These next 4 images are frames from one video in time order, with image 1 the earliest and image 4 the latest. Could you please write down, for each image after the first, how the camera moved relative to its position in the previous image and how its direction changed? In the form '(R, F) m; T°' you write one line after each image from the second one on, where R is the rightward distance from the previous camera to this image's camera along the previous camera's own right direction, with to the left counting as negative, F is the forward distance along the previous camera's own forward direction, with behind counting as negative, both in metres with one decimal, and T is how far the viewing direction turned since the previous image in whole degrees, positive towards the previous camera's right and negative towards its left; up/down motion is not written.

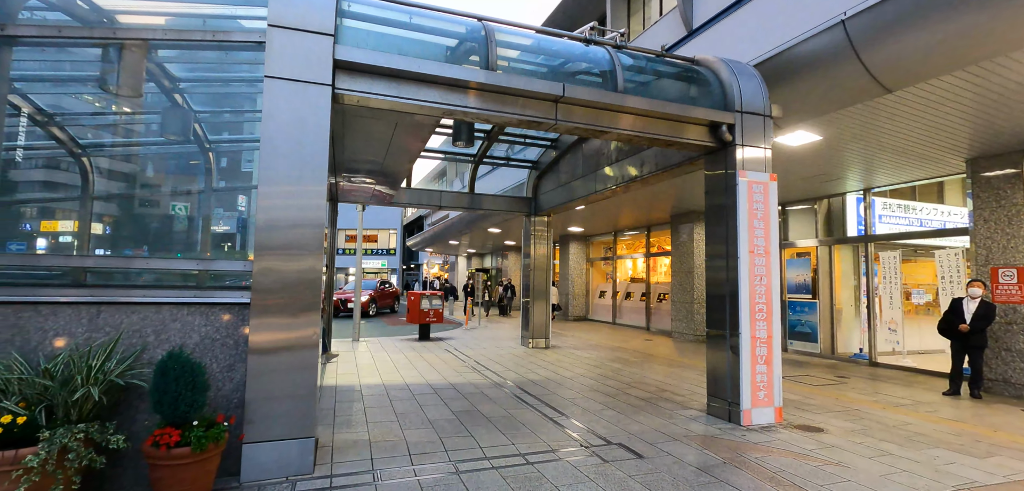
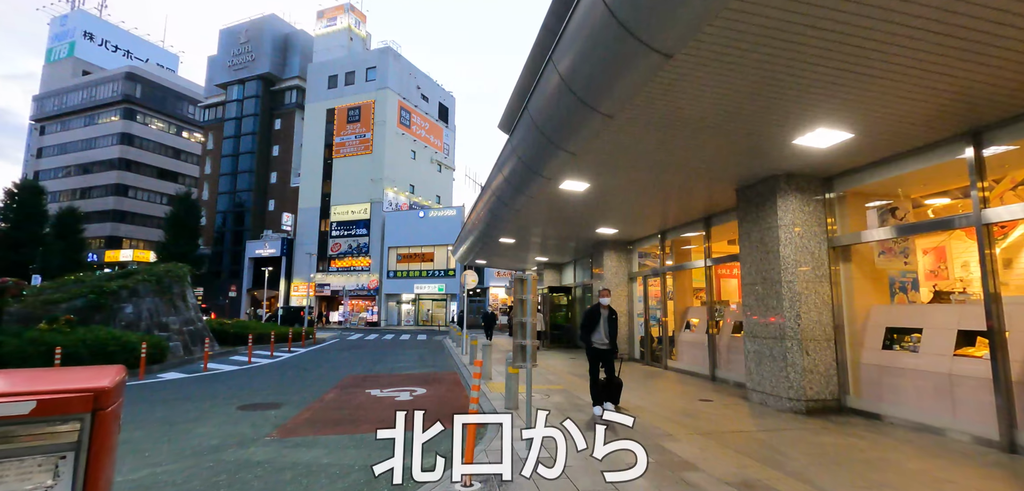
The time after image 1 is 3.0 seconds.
(+0.2, +1.8) m; -5°
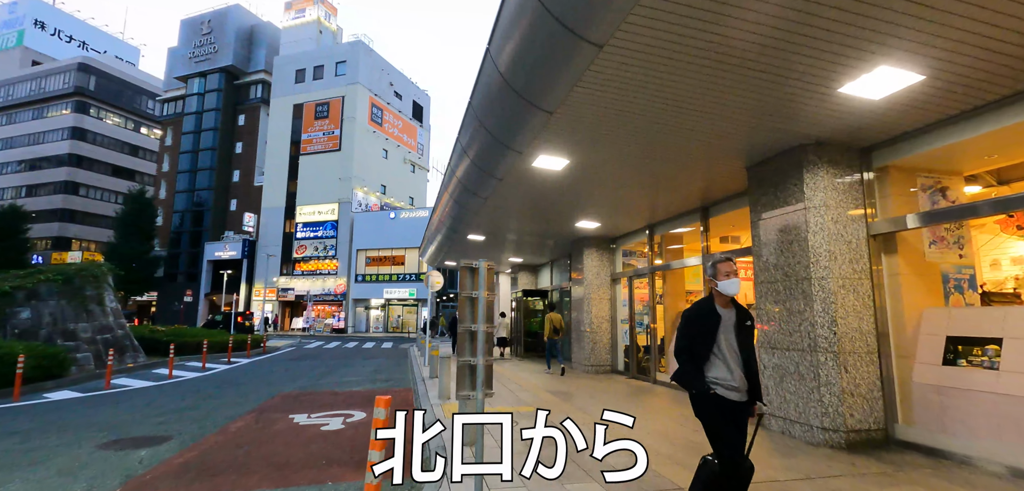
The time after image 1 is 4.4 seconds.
(+0.2, +1.5) m; +3°
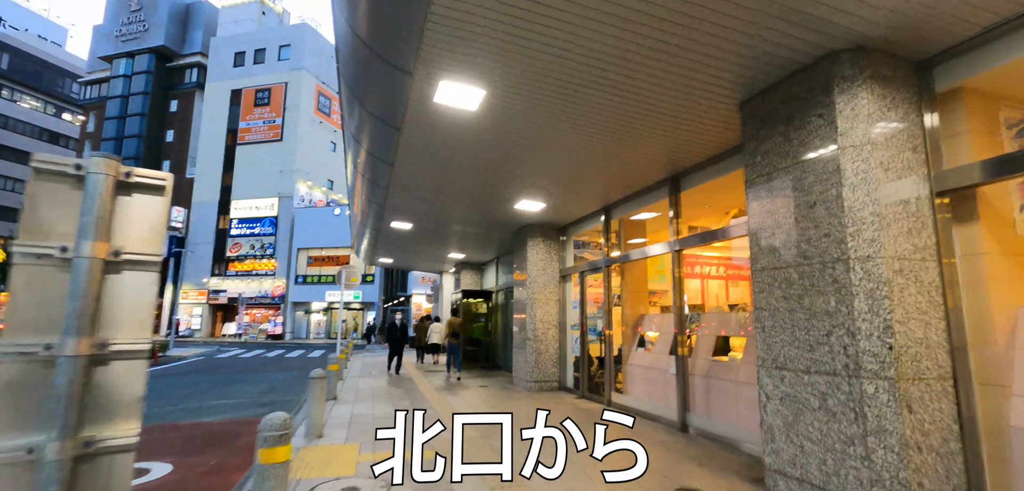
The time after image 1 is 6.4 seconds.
(+0.7, +2.0) m; +4°
